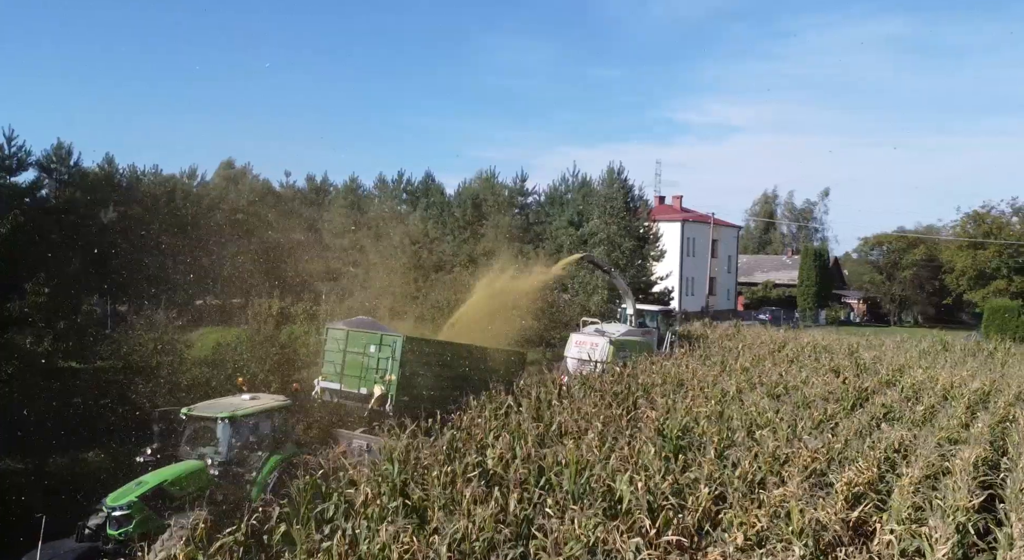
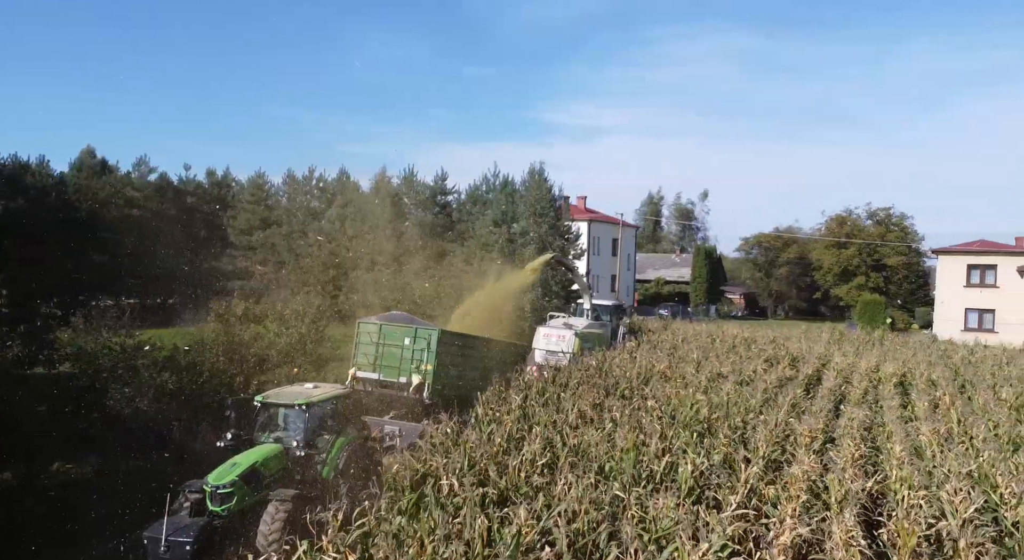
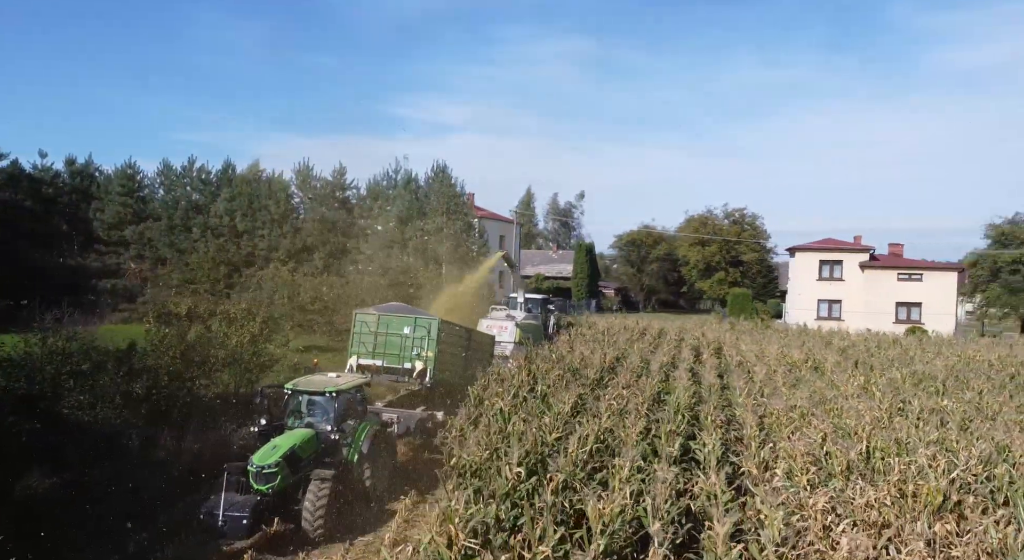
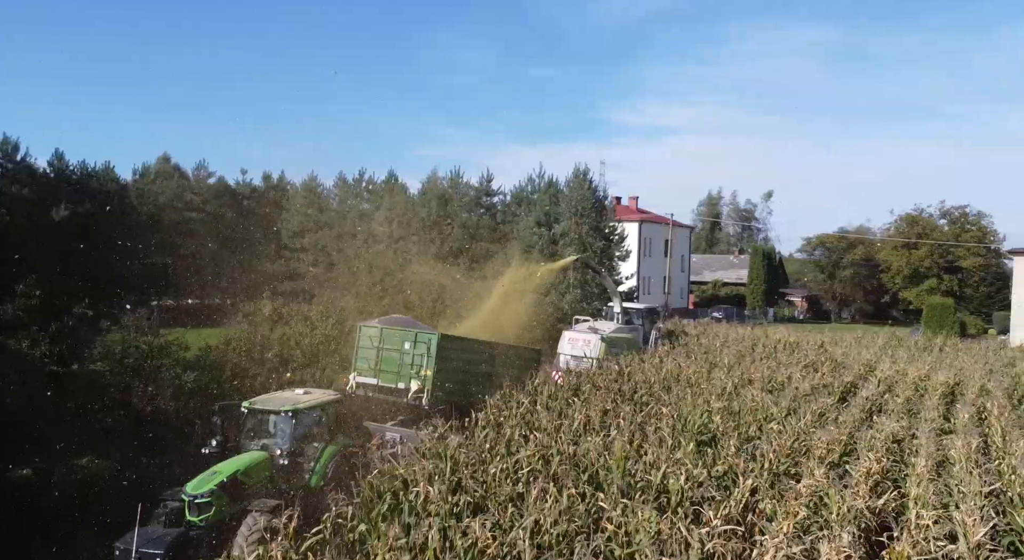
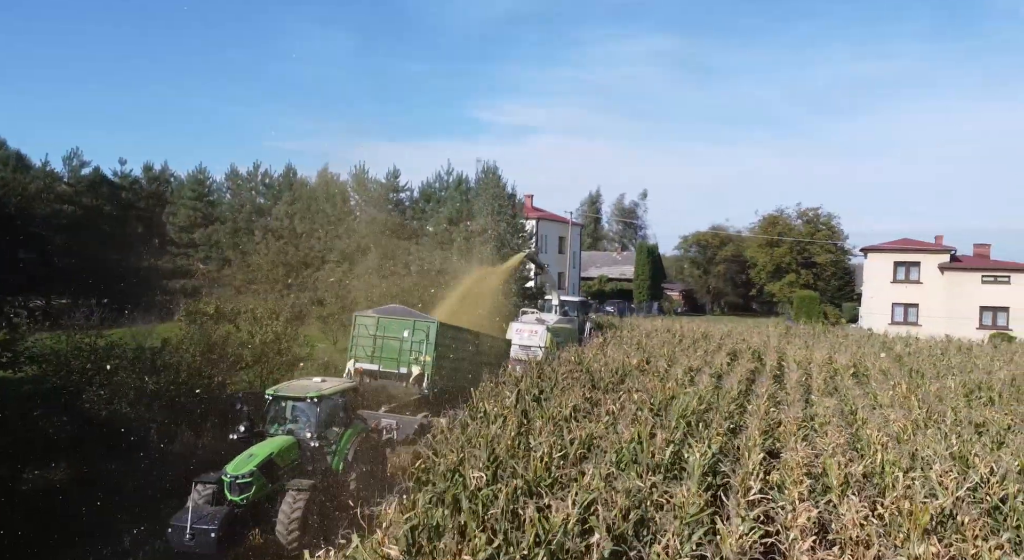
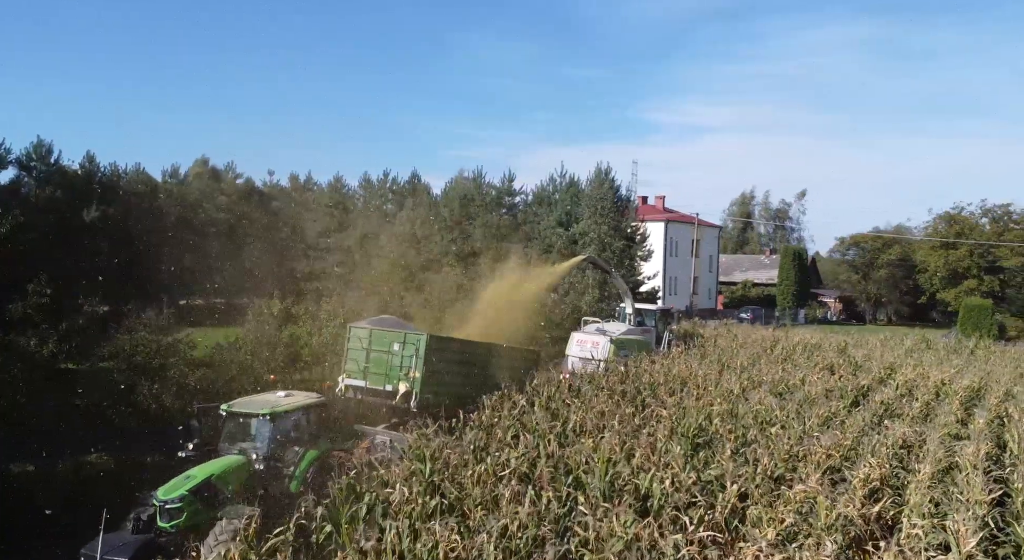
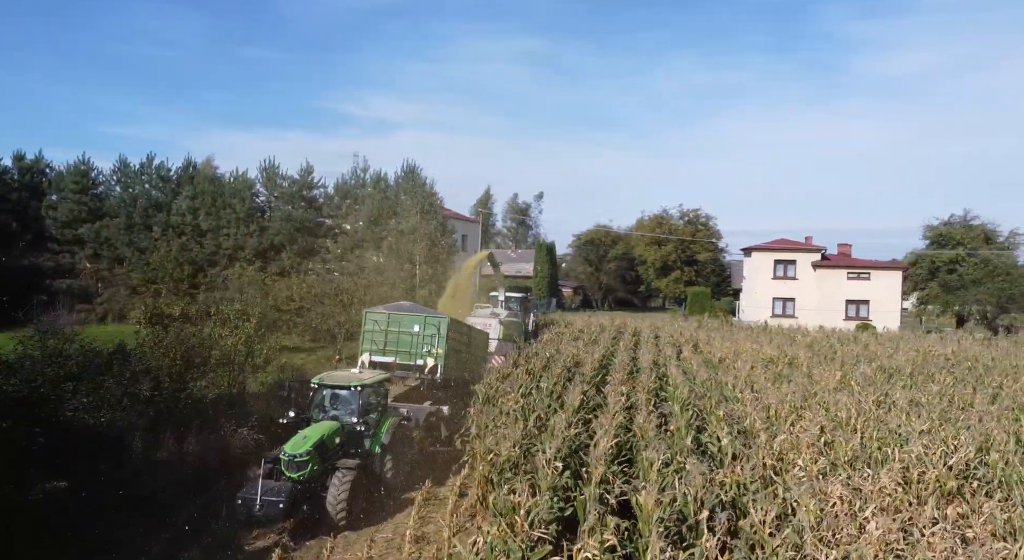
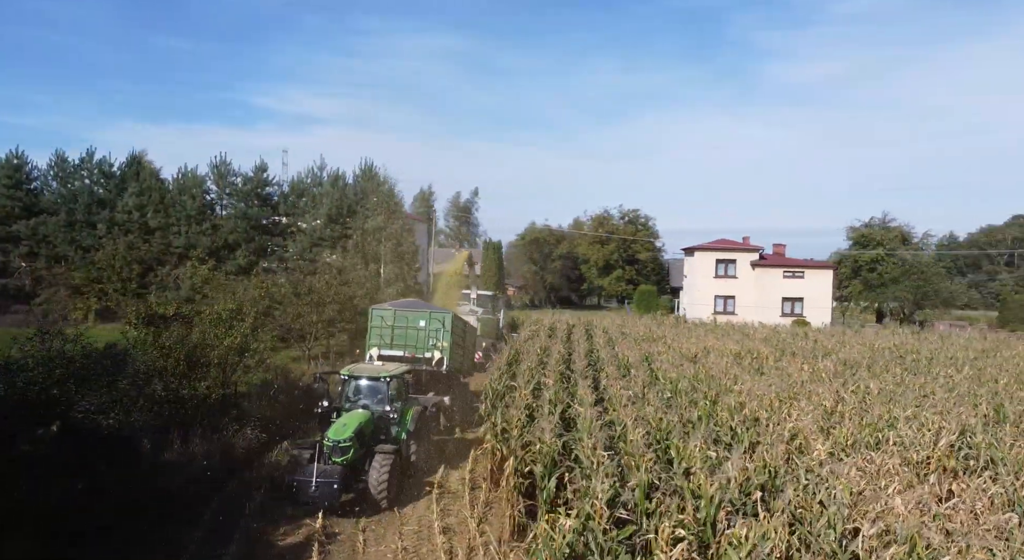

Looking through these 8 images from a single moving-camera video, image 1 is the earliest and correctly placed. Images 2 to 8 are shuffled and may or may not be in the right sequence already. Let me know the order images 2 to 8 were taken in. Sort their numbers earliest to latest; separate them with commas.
6, 4, 2, 5, 3, 7, 8
